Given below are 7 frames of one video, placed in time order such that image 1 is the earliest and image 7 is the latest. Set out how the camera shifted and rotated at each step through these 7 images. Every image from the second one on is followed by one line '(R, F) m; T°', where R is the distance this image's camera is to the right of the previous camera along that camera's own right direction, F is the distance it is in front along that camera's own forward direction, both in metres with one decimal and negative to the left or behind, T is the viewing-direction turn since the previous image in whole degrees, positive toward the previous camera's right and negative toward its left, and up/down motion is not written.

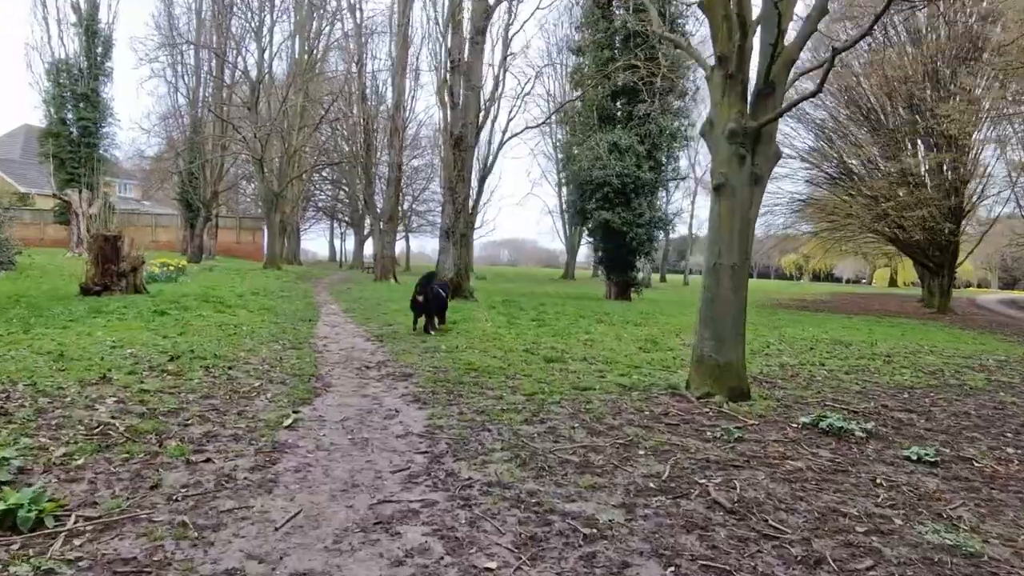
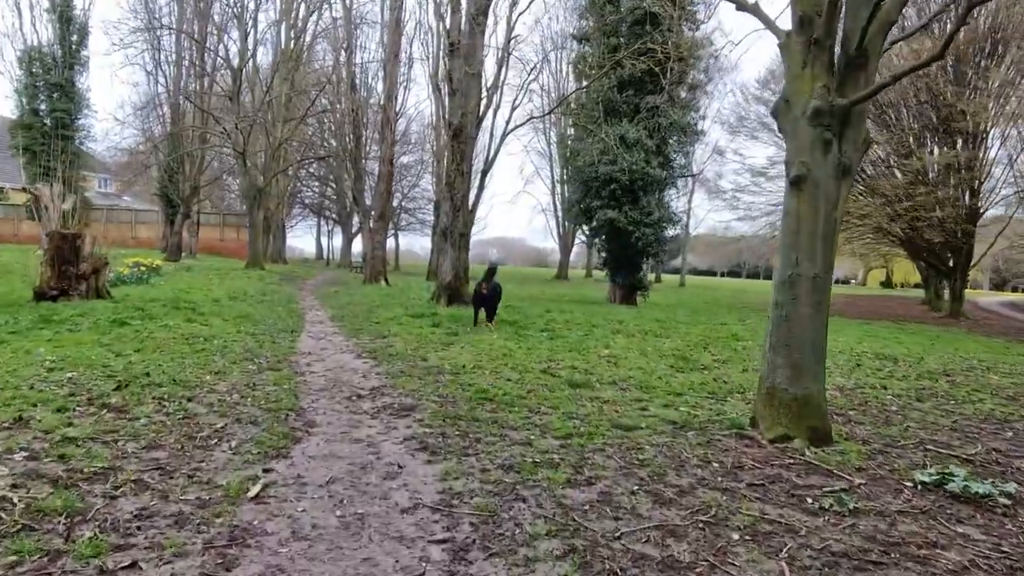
(-0.3, +1.5) m; +1°
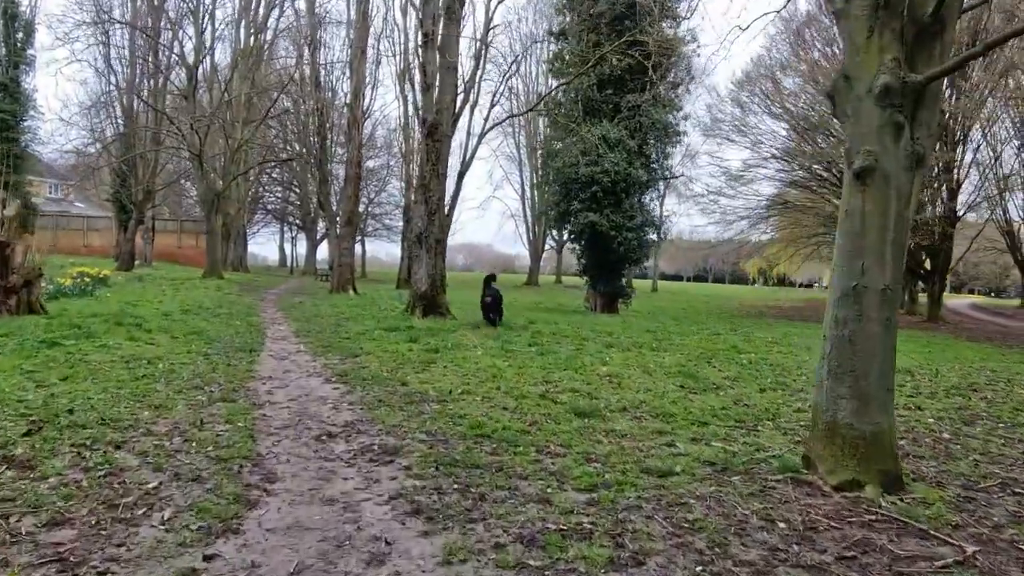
(-0.3, +1.1) m; +3°
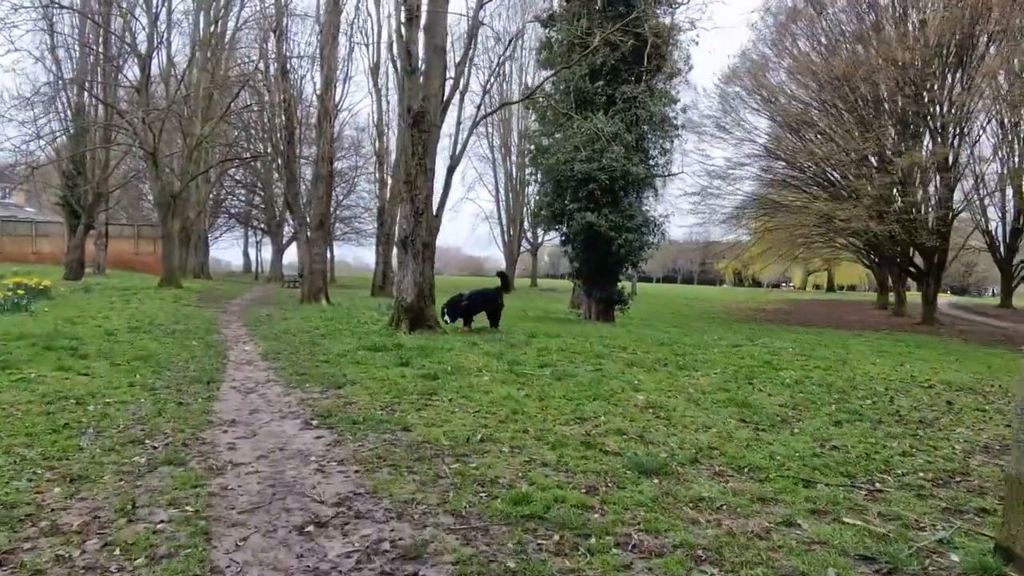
(-0.5, +1.7) m; +2°
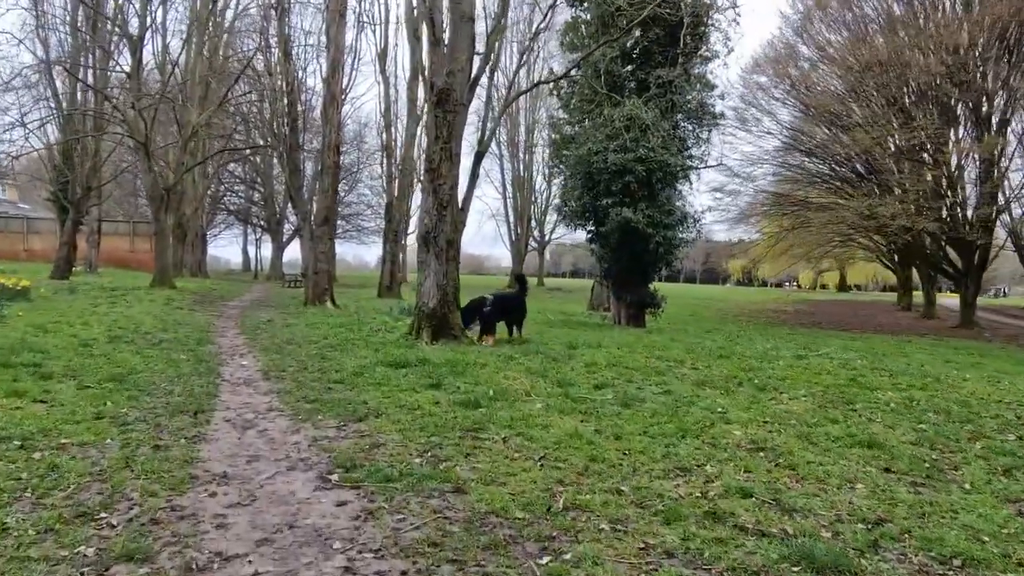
(-0.6, +1.7) m; 0°
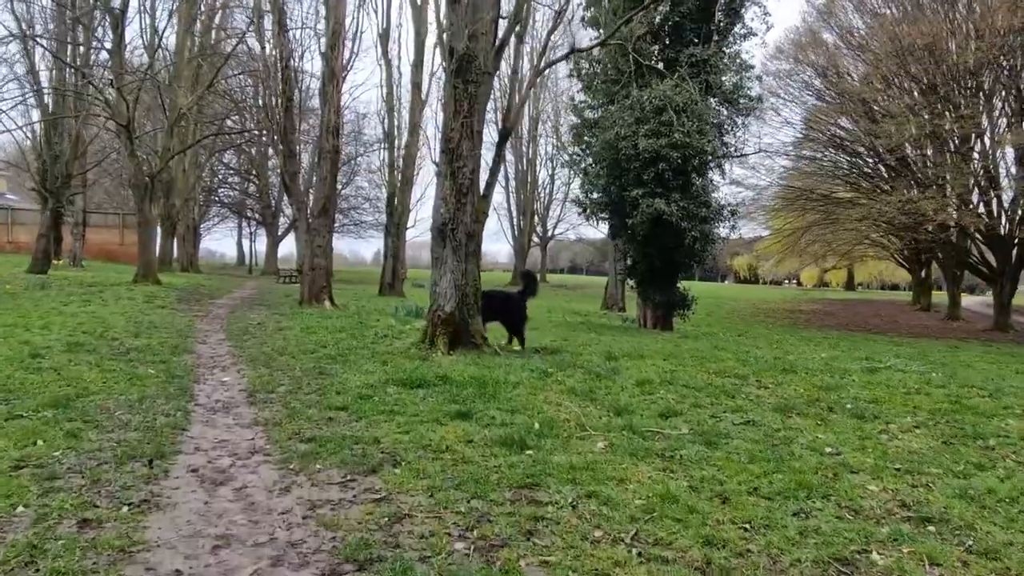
(-0.5, +1.6) m; 0°
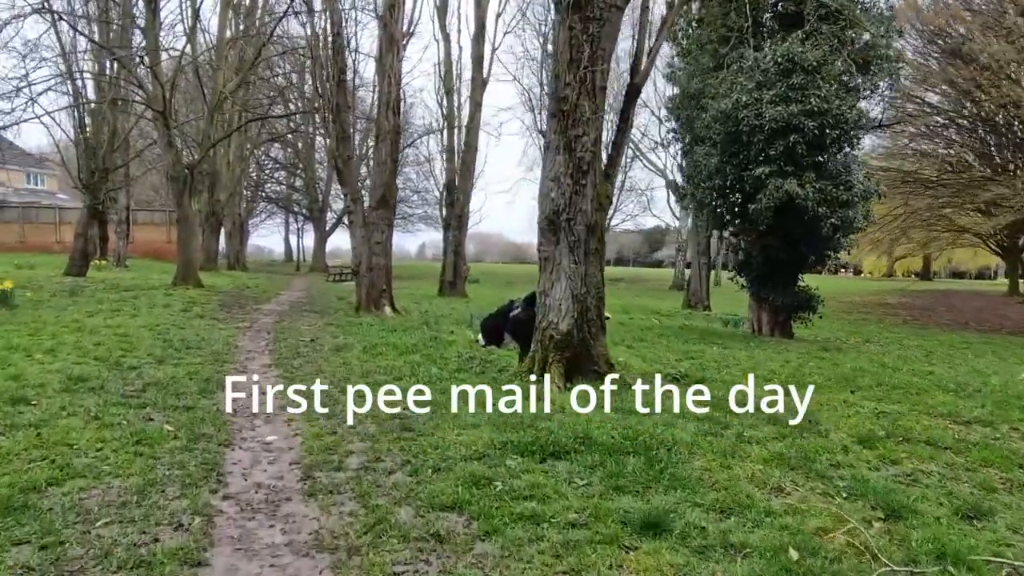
(-0.9, +2.5) m; -3°
